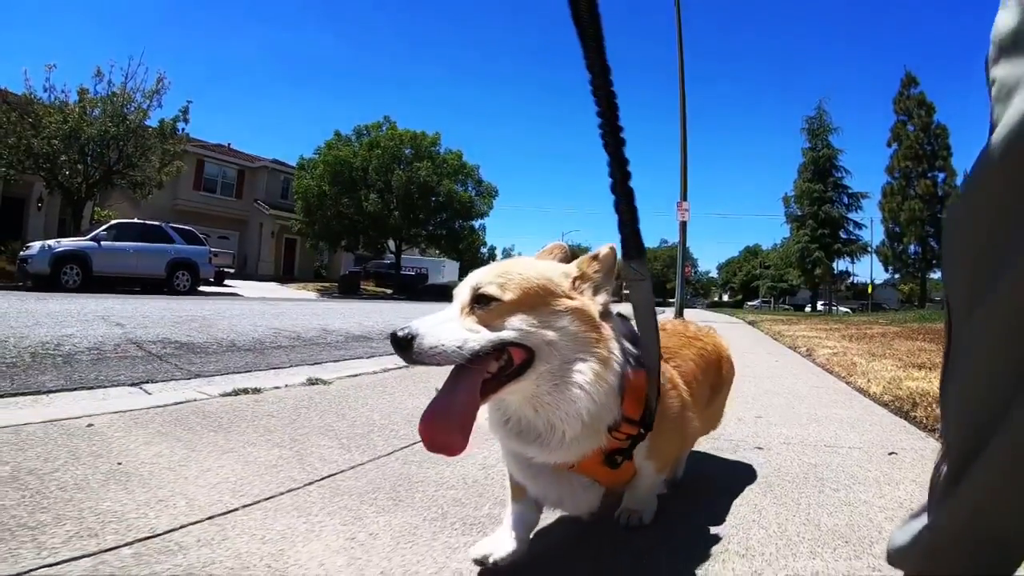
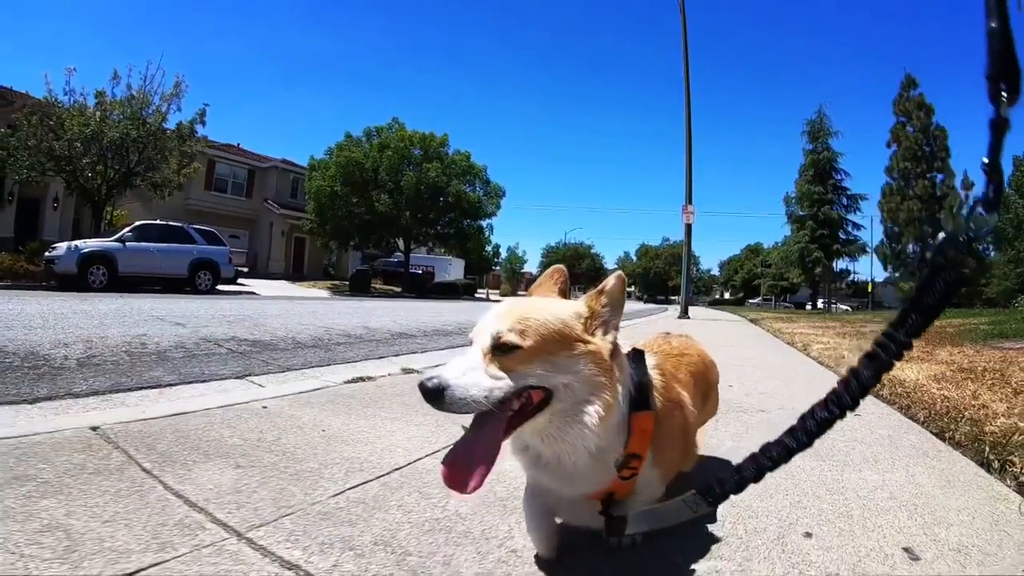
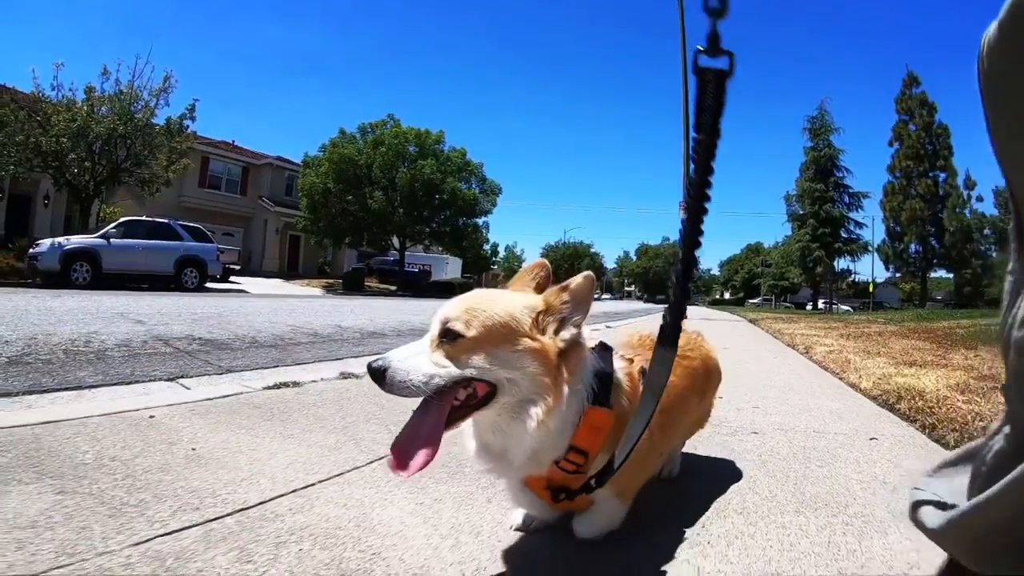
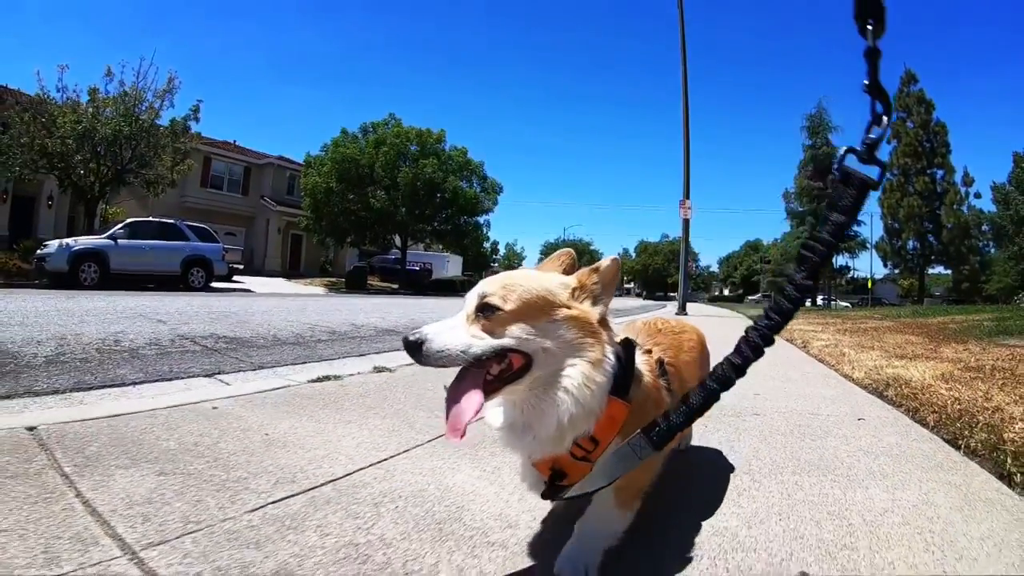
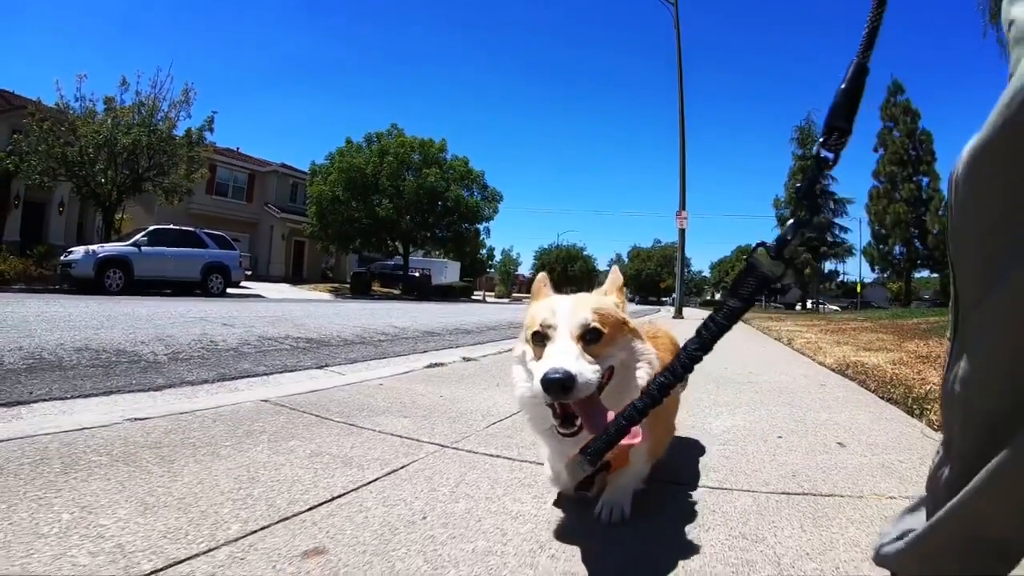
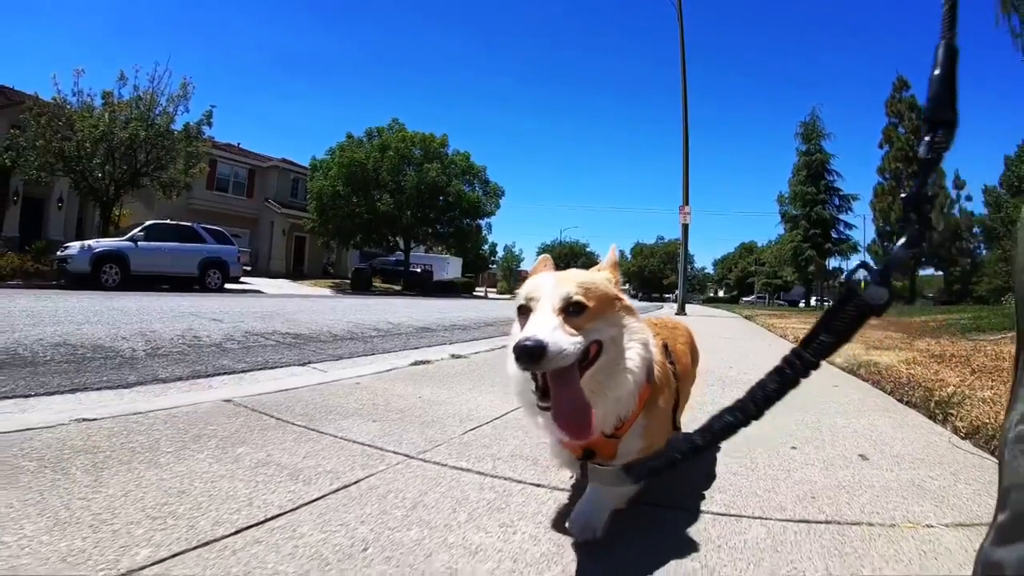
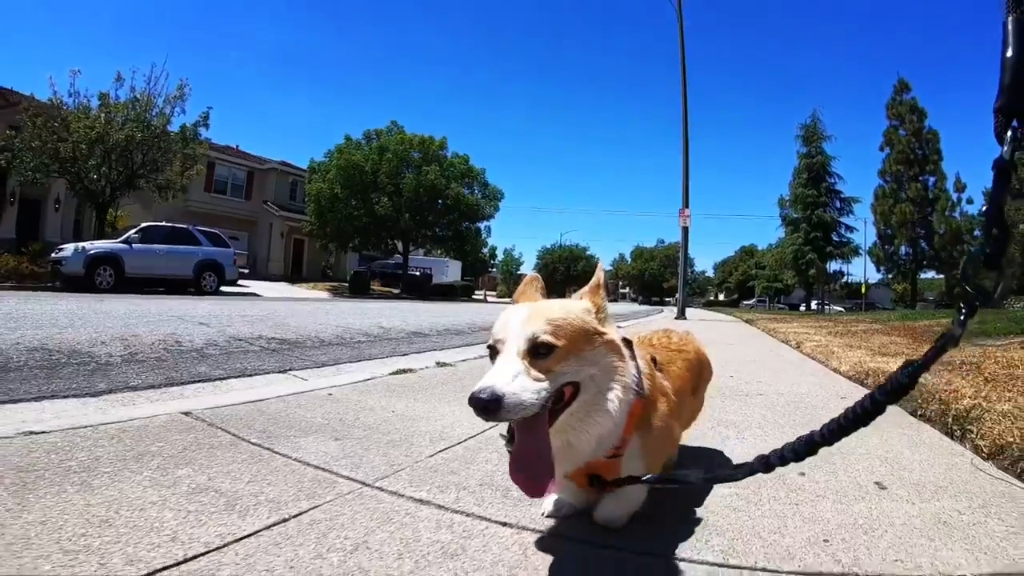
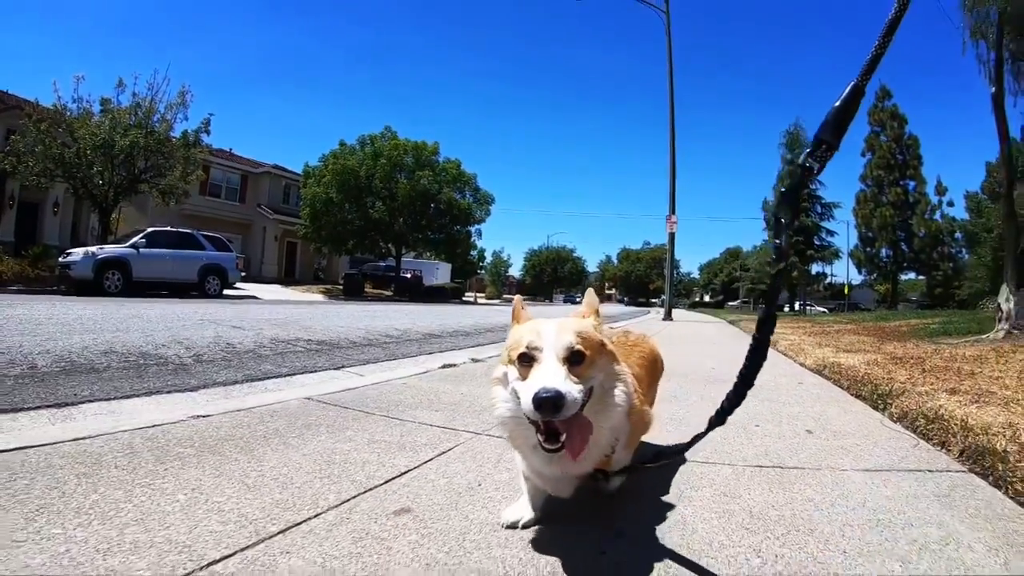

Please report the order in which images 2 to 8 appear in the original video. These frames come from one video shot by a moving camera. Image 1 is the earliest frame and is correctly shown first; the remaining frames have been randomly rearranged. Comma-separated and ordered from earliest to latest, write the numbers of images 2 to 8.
3, 4, 2, 7, 6, 5, 8
